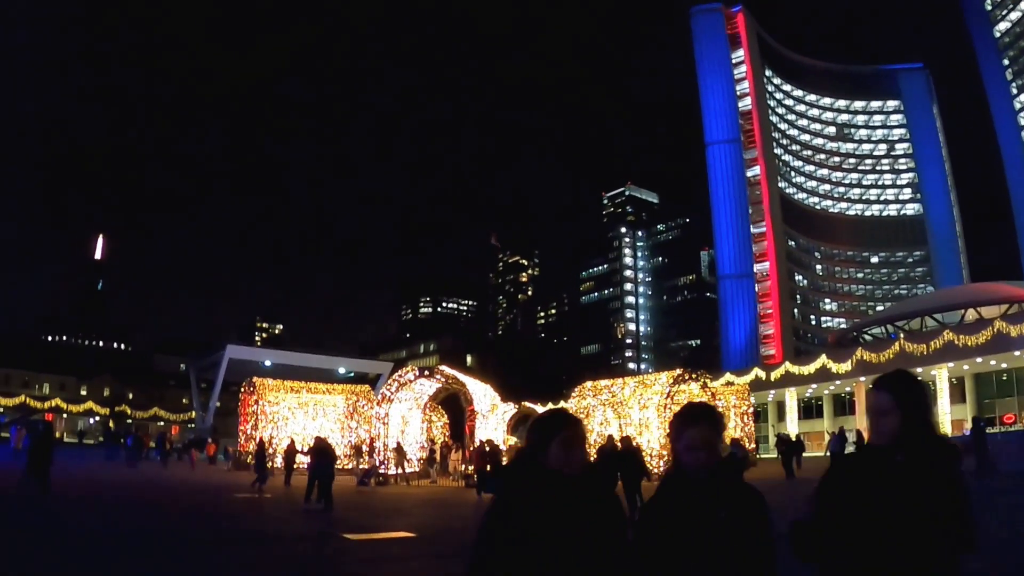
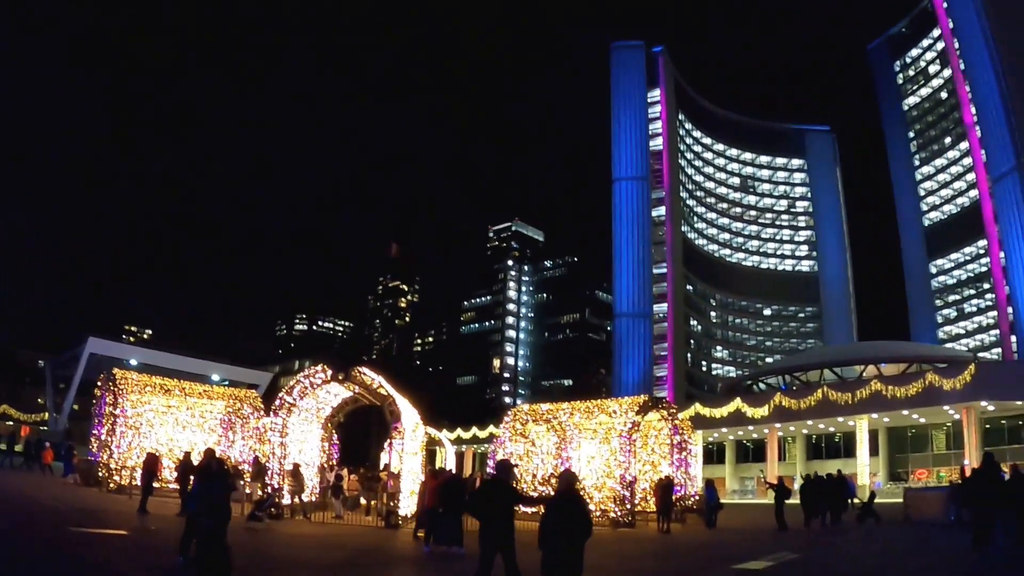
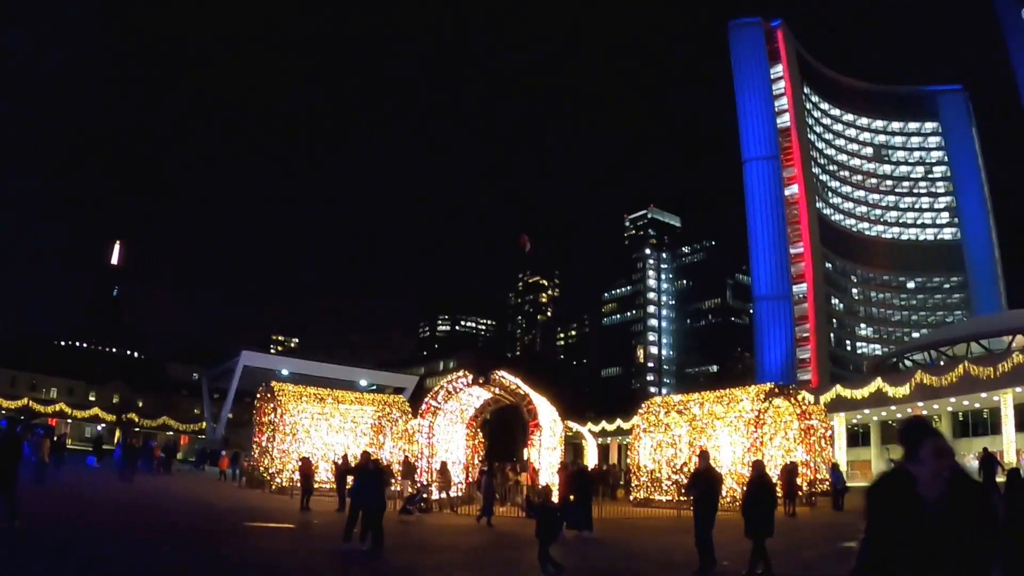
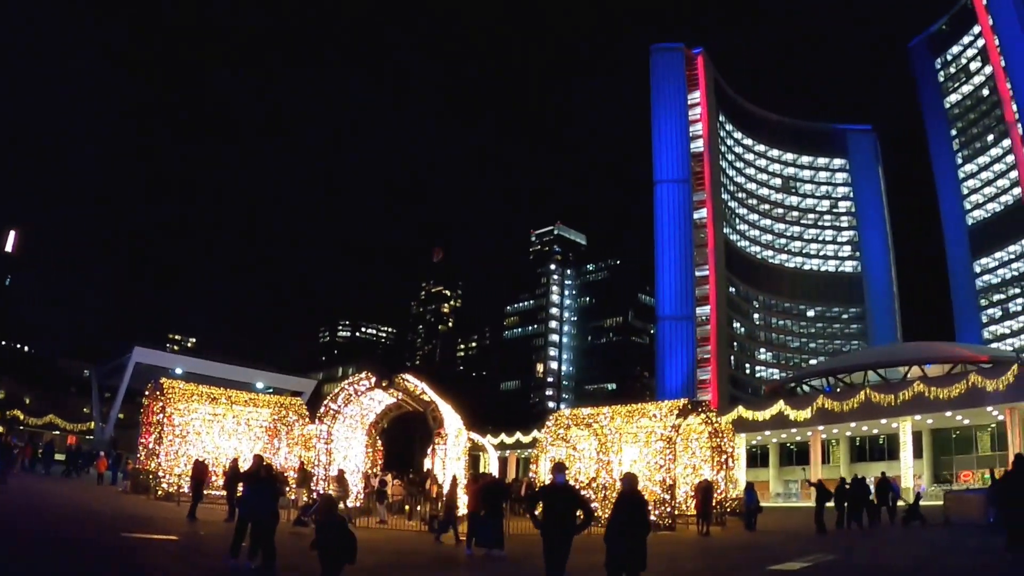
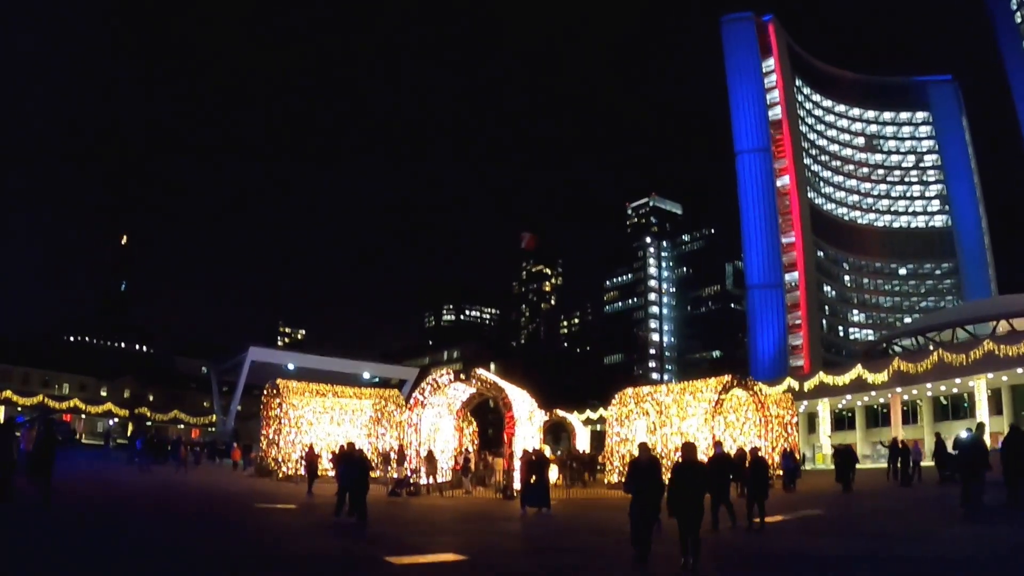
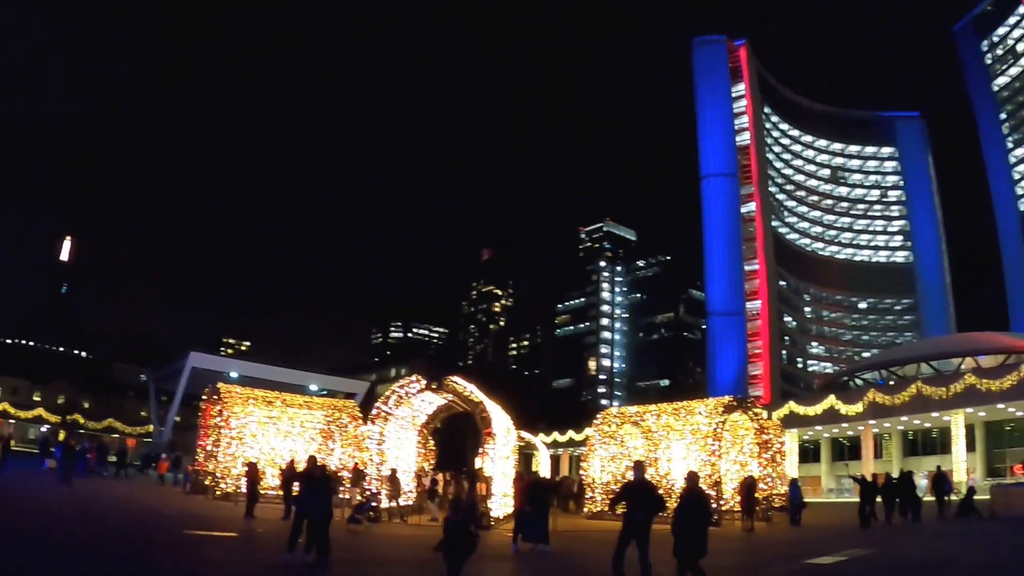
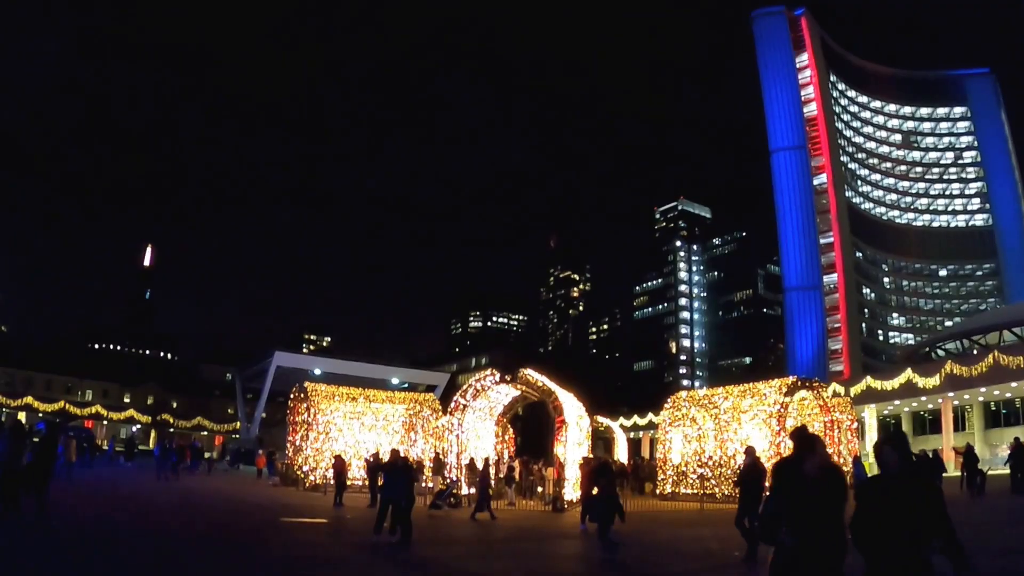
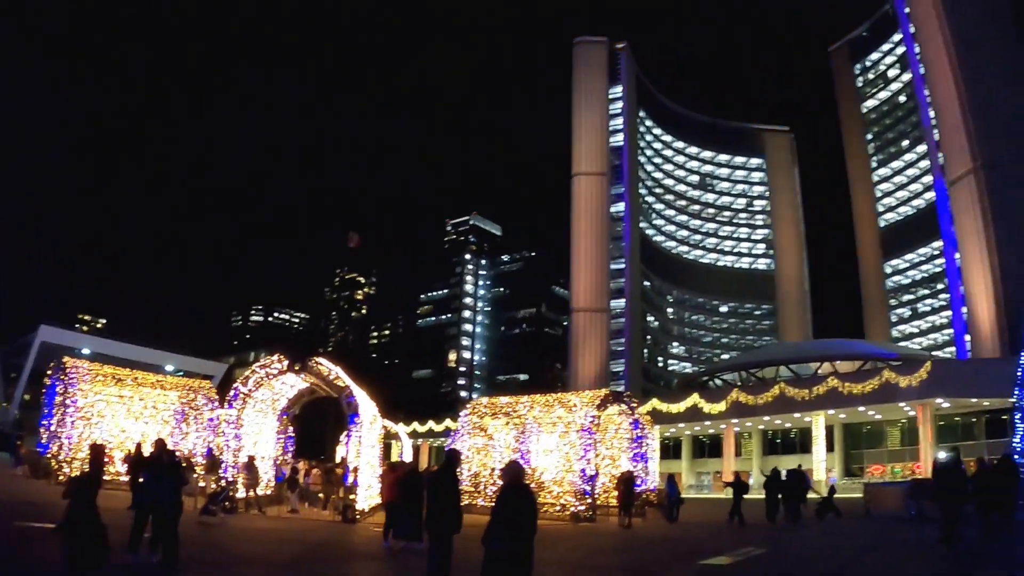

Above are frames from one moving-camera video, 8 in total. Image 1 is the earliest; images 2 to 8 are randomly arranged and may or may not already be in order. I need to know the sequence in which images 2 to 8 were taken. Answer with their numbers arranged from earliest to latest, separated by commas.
5, 7, 3, 6, 4, 2, 8
